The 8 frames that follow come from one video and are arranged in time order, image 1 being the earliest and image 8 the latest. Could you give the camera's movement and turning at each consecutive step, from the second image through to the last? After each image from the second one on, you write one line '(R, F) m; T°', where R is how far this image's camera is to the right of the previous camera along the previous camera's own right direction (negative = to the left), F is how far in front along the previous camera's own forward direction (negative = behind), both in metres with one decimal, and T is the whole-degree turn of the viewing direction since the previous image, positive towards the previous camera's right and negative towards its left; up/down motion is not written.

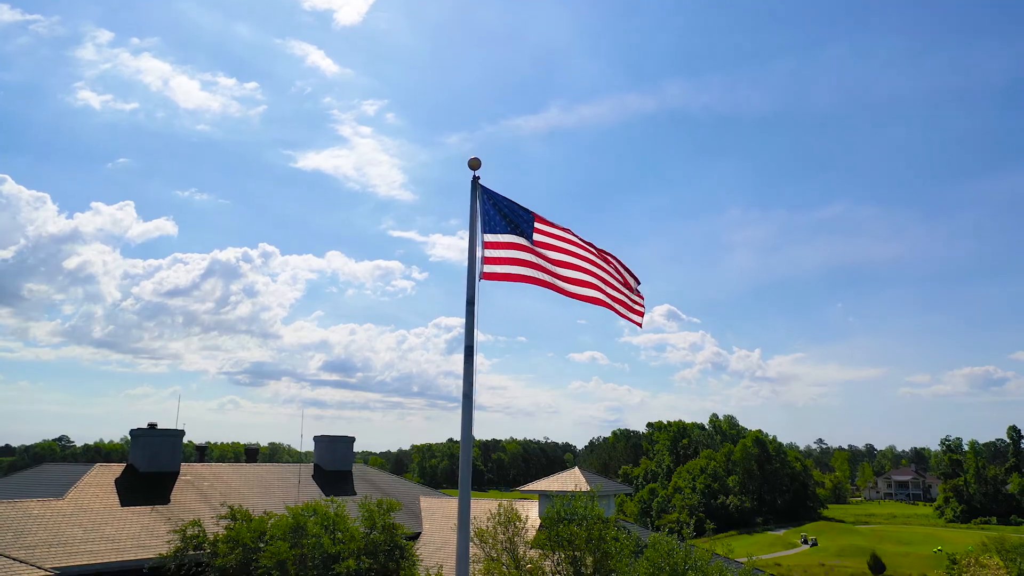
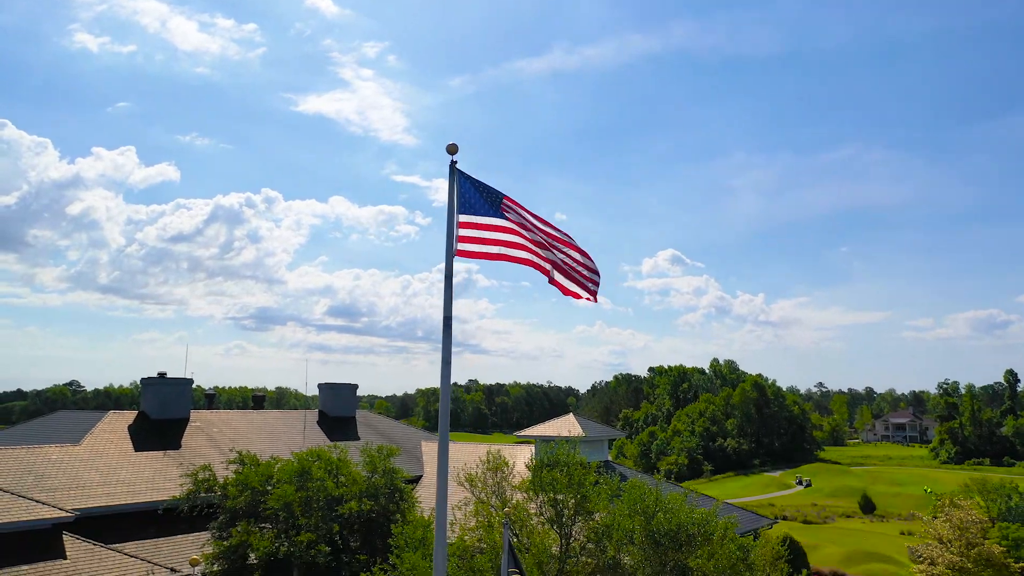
(+0.3, -0.8) m; 0°
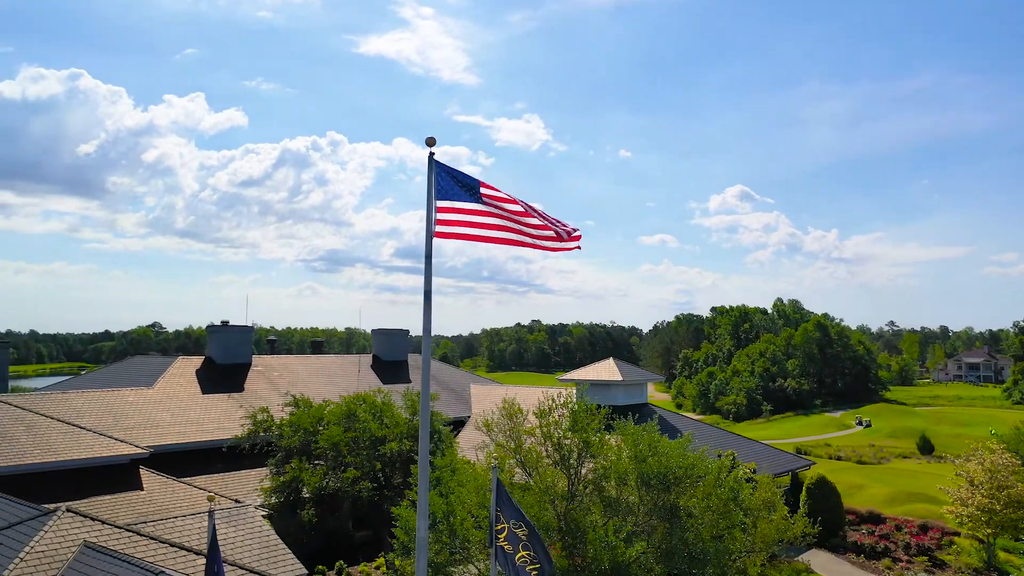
(+1.0, -1.0) m; -5°
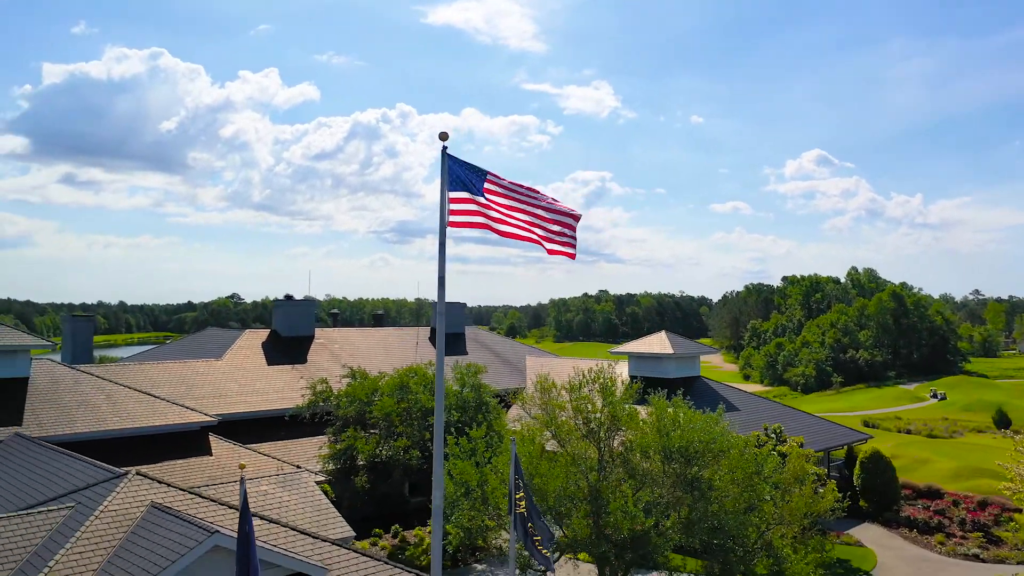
(+0.7, -0.5) m; -5°
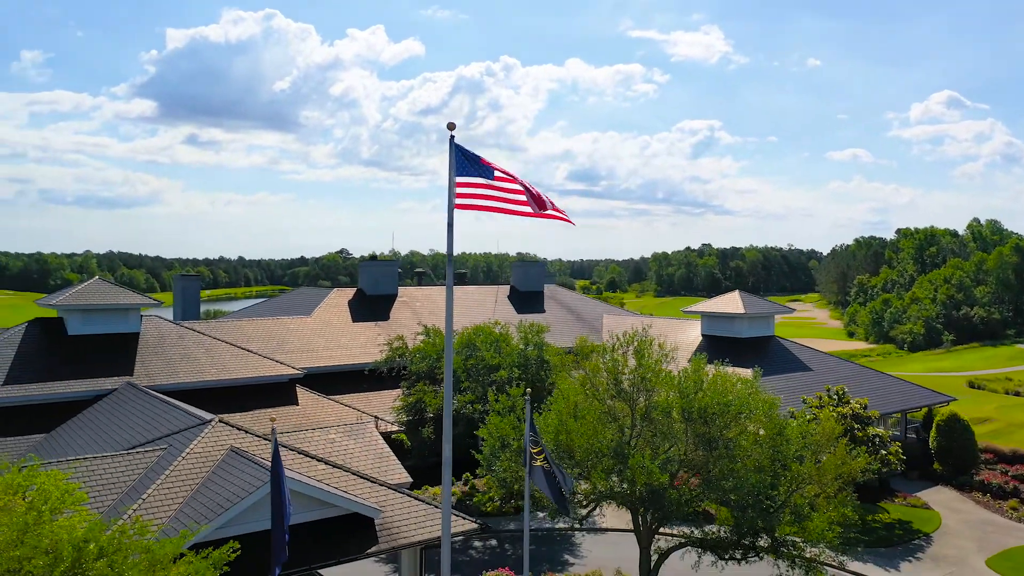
(+1.4, -0.9) m; -7°
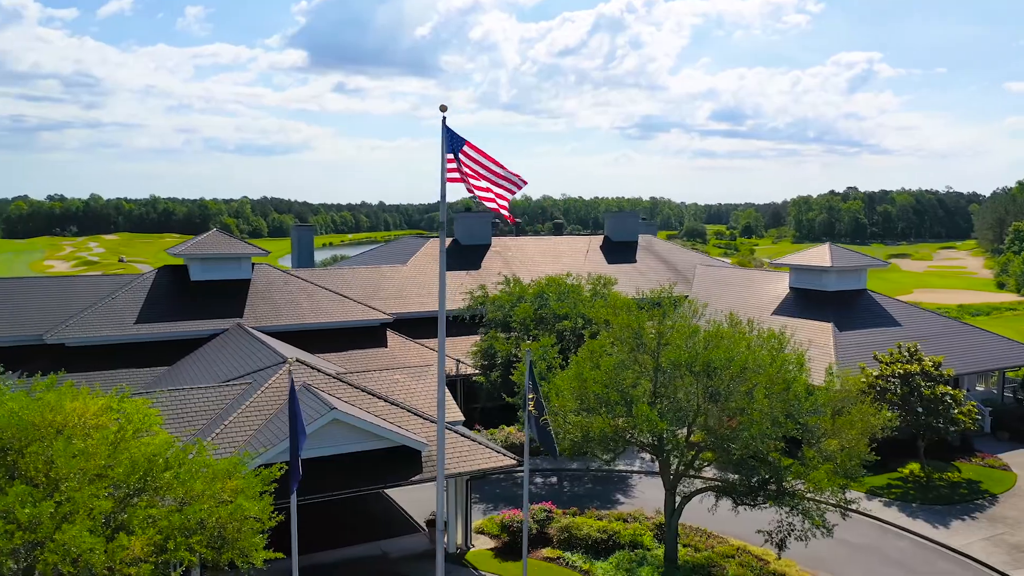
(+2.3, -1.2) m; -10°
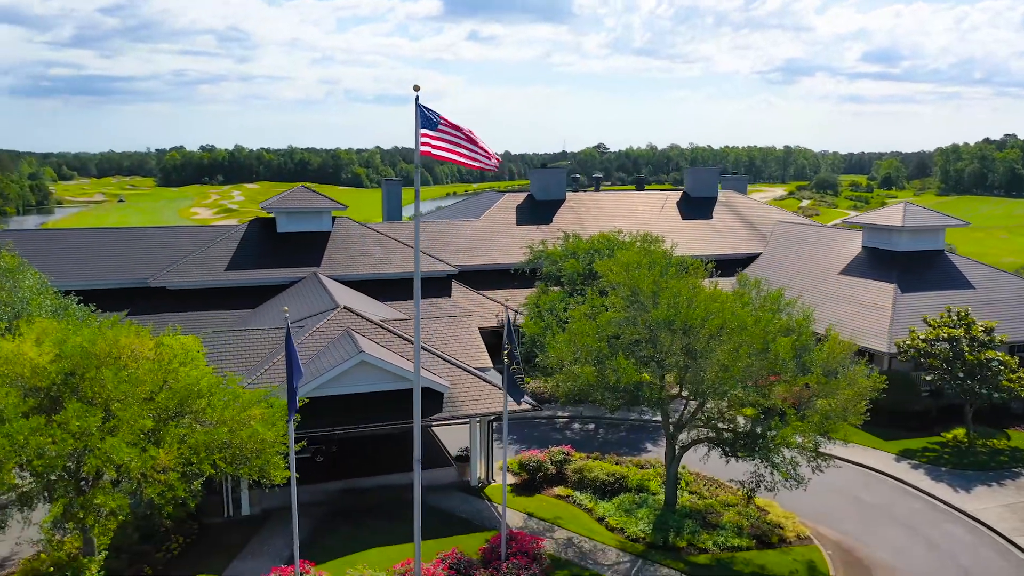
(+2.8, -1.2) m; -9°
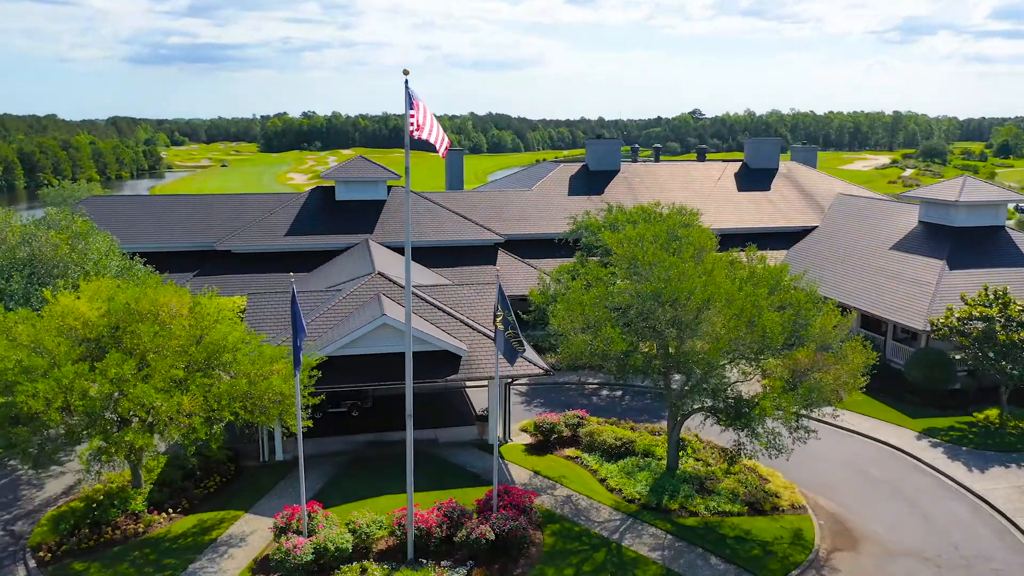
(+2.1, -0.9) m; -7°
